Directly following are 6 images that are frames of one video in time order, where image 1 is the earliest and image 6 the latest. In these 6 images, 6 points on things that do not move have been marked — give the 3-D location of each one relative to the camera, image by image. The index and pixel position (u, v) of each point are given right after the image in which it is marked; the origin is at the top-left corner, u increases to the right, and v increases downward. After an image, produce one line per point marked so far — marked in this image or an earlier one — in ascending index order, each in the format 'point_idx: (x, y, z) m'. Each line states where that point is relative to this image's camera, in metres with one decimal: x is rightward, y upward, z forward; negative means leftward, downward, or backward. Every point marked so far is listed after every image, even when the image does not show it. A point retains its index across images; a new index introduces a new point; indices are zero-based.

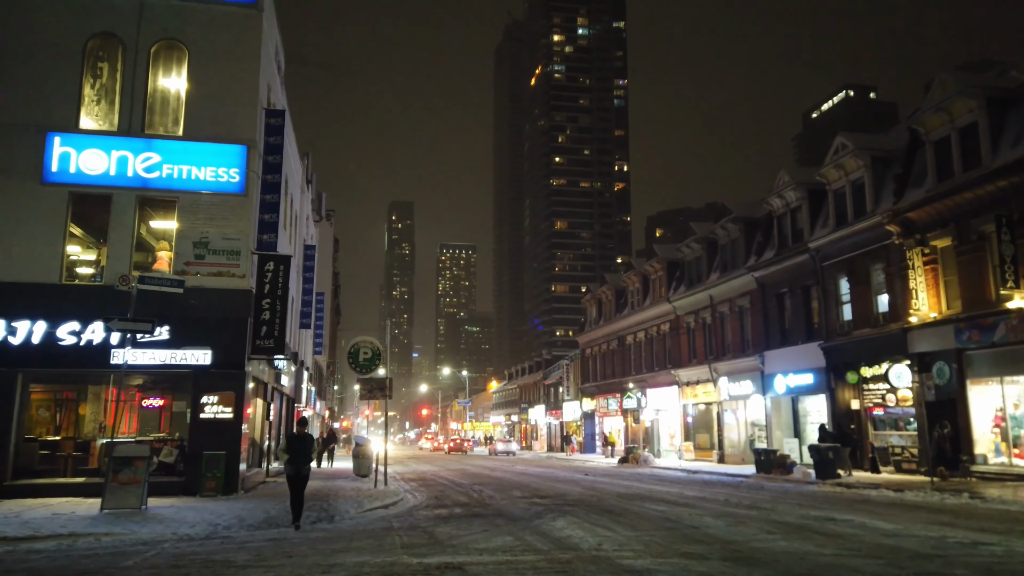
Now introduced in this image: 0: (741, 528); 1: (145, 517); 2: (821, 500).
0: (+3.5, -3.7, +11.1) m
1: (-6.2, -3.9, +12.2) m
2: (+6.8, -4.7, +16.0) m
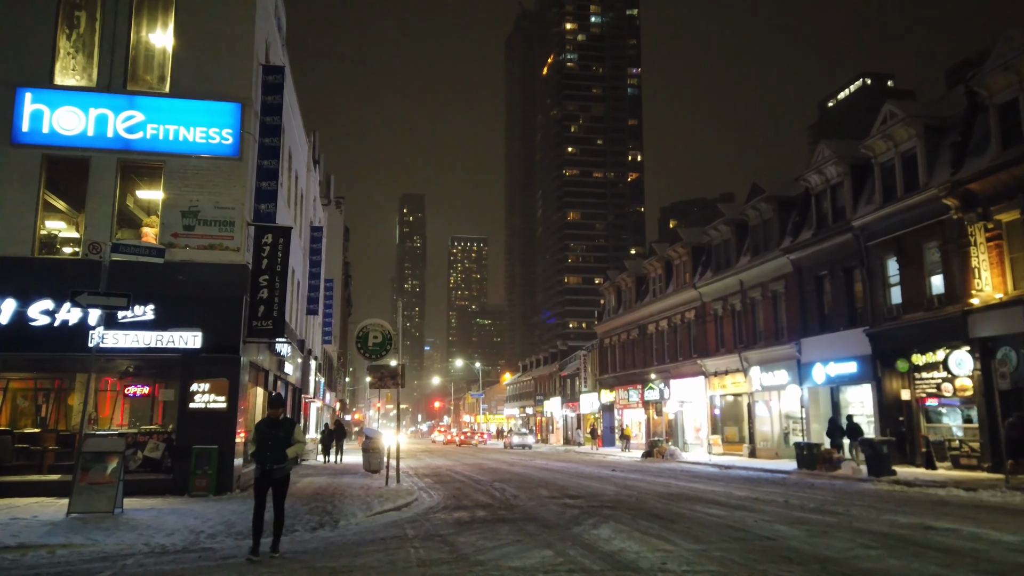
0: (+4.0, -3.2, +9.2) m
1: (-5.7, -3.4, +10.4) m
2: (+7.4, -4.2, +14.0) m
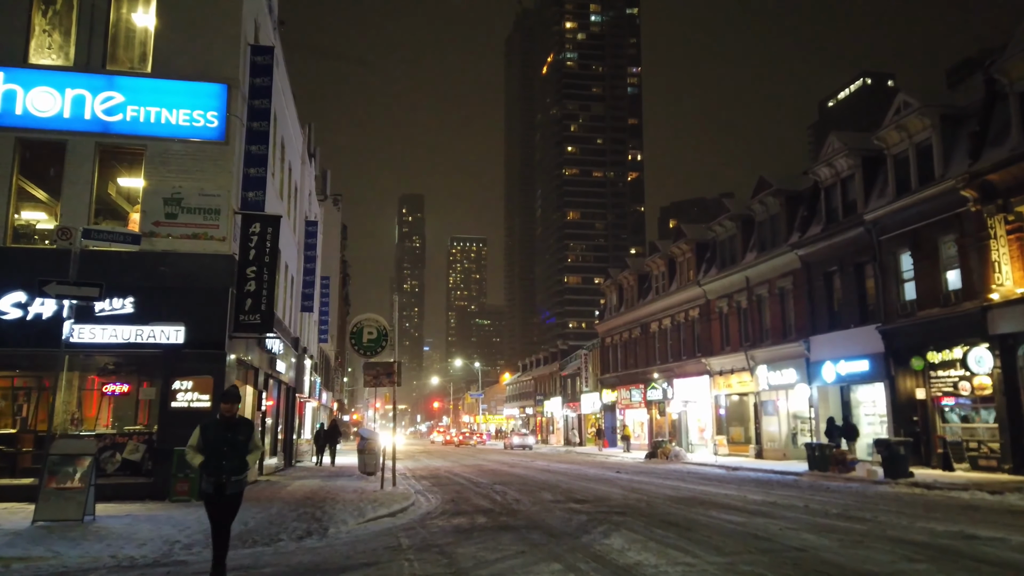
0: (+4.1, -3.1, +8.3) m
1: (-5.7, -3.3, +9.6) m
2: (+7.5, -4.0, +13.2) m
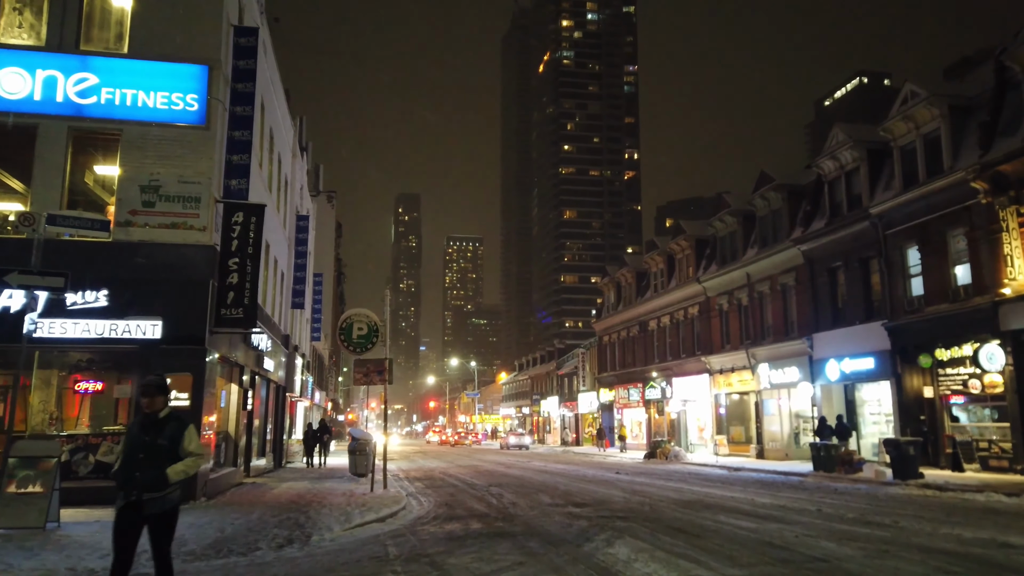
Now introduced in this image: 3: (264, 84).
0: (+4.0, -2.9, +7.6) m
1: (-5.7, -3.1, +8.8) m
2: (+7.4, -3.9, +12.5) m
3: (-6.3, +5.2, +18.4) m
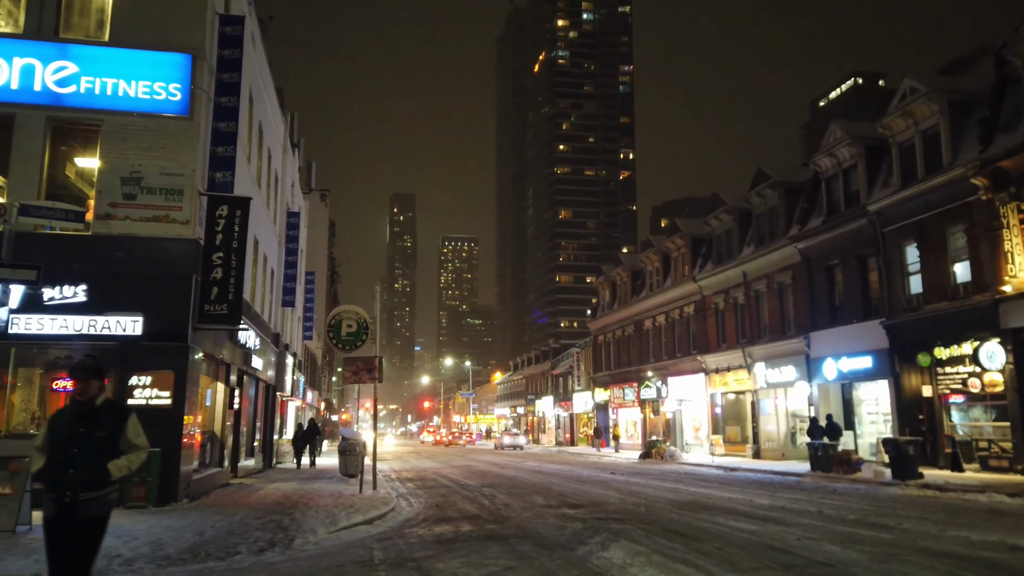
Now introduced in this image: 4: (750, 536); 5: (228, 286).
0: (+3.9, -2.8, +7.3) m
1: (-5.8, -3.0, +8.4) m
2: (+7.3, -3.8, +12.2) m
3: (-6.5, +5.3, +18.0) m
4: (+3.1, -3.2, +9.3) m
5: (-5.4, 0.0, +13.6) m
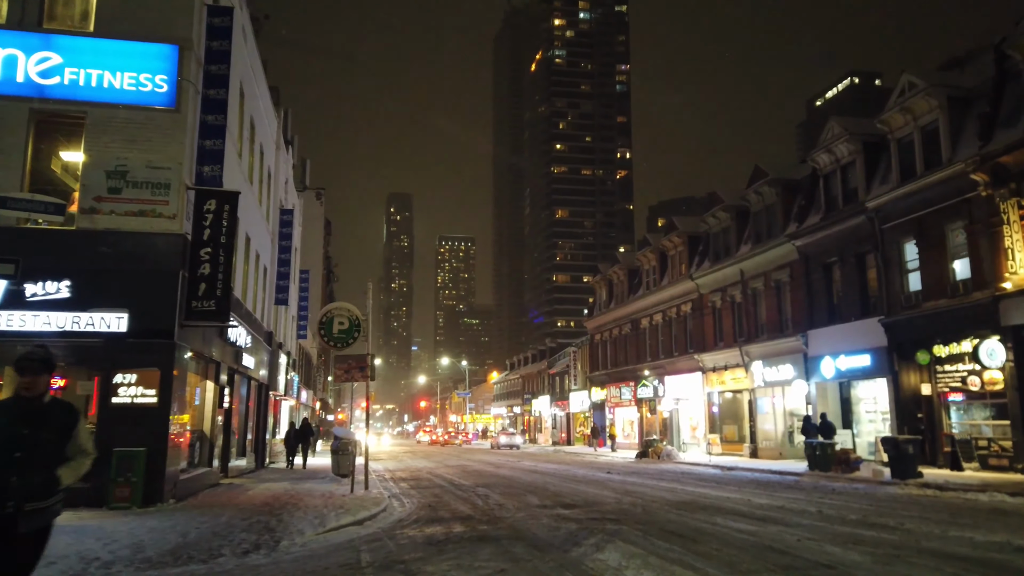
0: (+3.9, -2.8, +7.0) m
1: (-5.9, -3.0, +8.1) m
2: (+7.1, -3.7, +12.0) m
3: (-6.6, +5.4, +17.7) m
4: (+3.0, -3.1, +9.1) m
5: (-5.5, +0.1, +13.3) m
